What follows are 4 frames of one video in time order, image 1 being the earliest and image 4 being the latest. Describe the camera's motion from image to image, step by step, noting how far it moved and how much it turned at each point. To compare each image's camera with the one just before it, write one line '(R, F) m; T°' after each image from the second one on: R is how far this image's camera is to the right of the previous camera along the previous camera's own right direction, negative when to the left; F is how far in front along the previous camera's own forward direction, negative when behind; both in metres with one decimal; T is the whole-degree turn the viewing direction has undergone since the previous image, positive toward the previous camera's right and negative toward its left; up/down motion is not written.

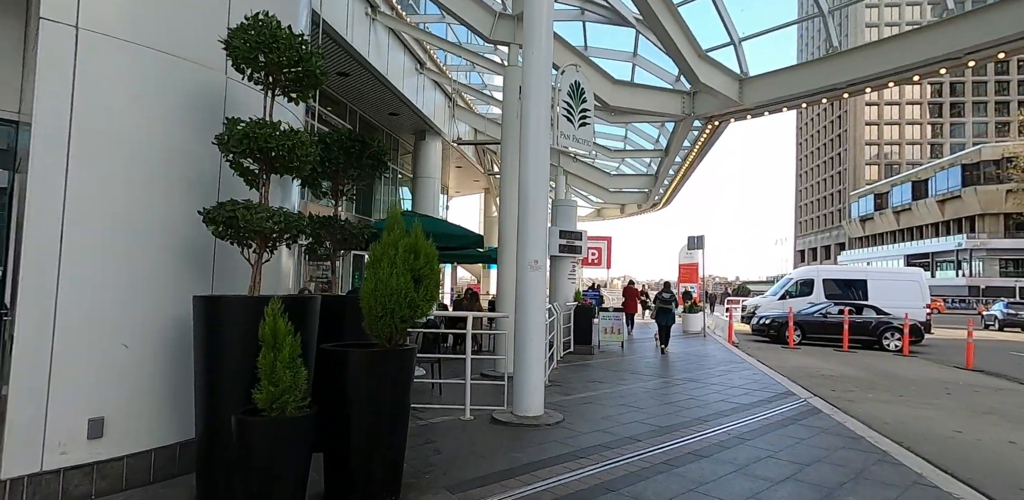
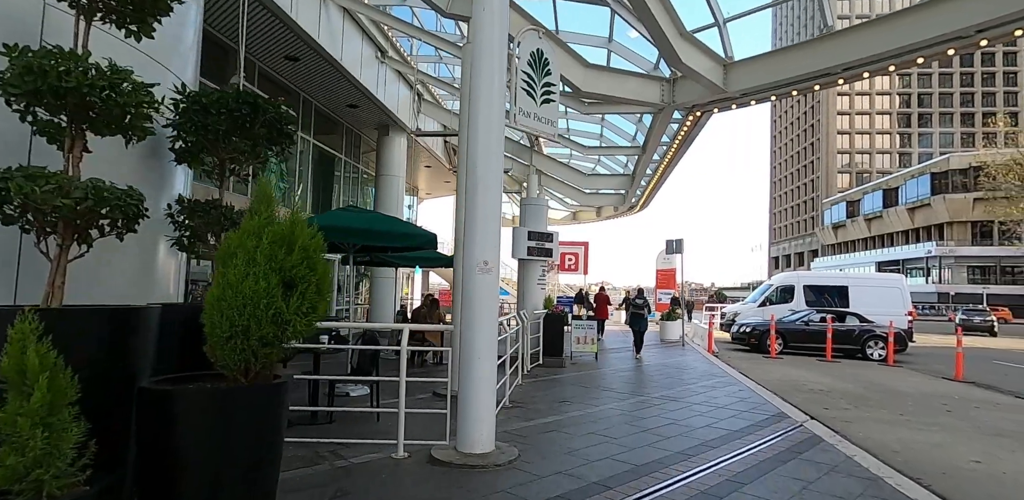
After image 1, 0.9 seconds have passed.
(+0.3, +1.1) m; +2°
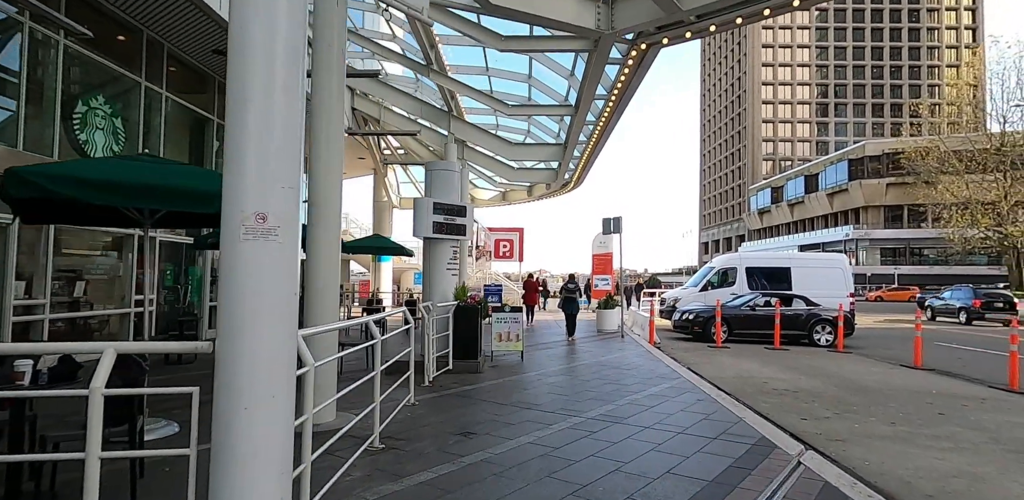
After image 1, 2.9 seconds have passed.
(+0.7, +2.3) m; +7°
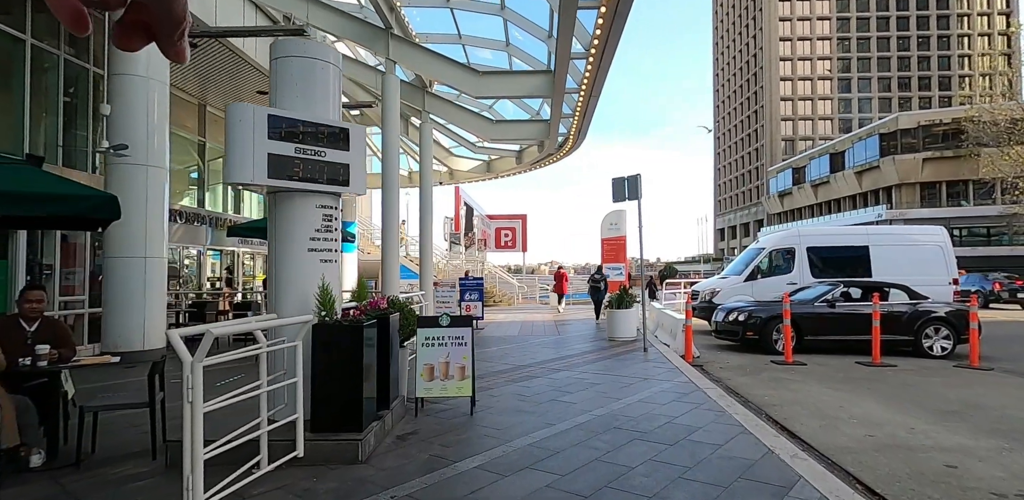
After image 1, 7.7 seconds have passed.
(+0.8, +4.7) m; -1°
